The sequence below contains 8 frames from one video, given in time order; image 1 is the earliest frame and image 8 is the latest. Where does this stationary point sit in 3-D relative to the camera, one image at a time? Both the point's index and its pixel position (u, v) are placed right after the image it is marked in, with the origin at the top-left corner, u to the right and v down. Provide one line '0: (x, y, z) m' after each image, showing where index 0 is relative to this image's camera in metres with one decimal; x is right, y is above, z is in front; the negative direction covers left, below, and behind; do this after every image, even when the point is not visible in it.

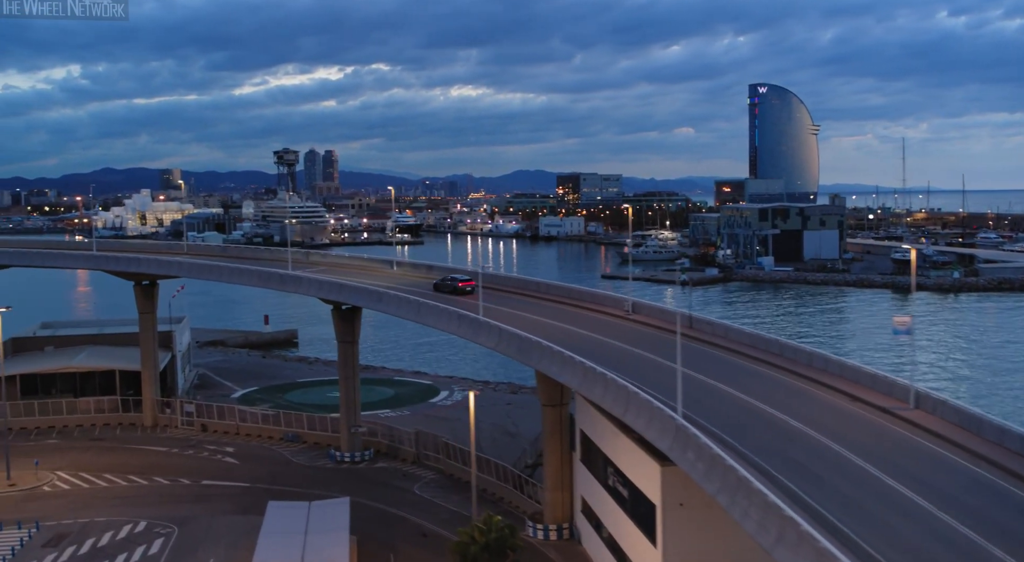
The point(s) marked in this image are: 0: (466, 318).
0: (-0.7, -0.6, +15.5) m
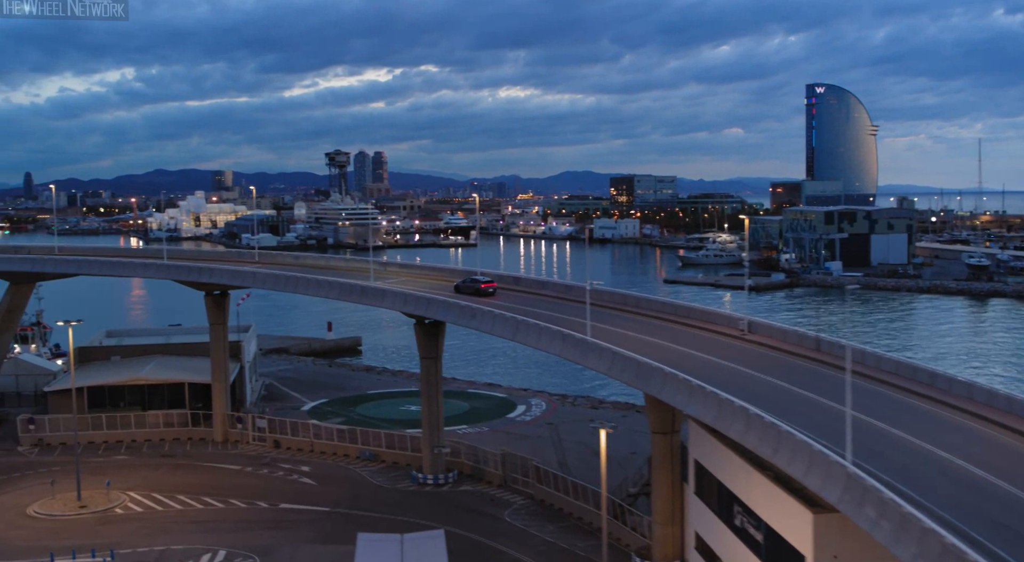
0: (+0.9, -0.9, +14.2) m
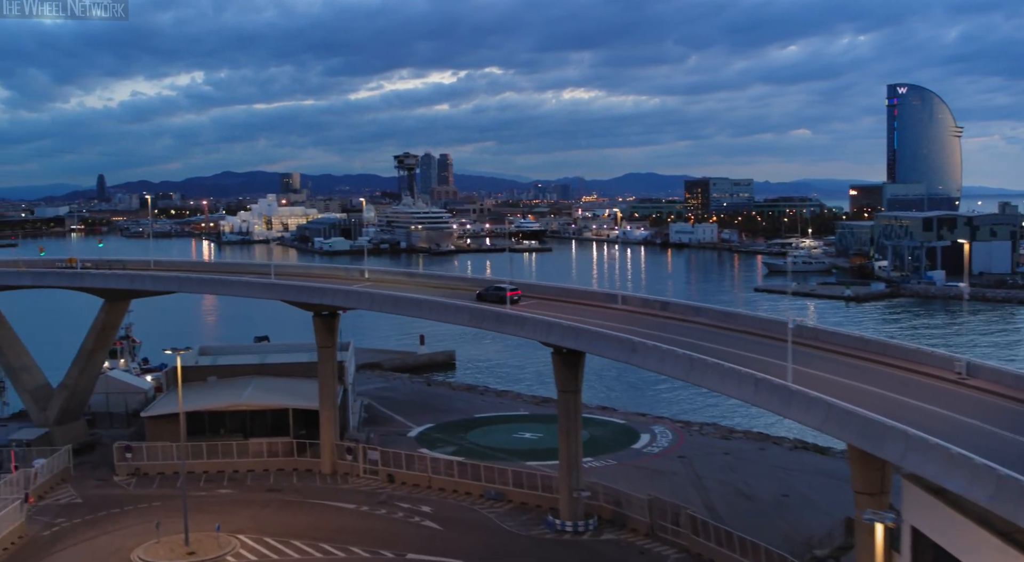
0: (+3.2, -1.3, +12.0) m
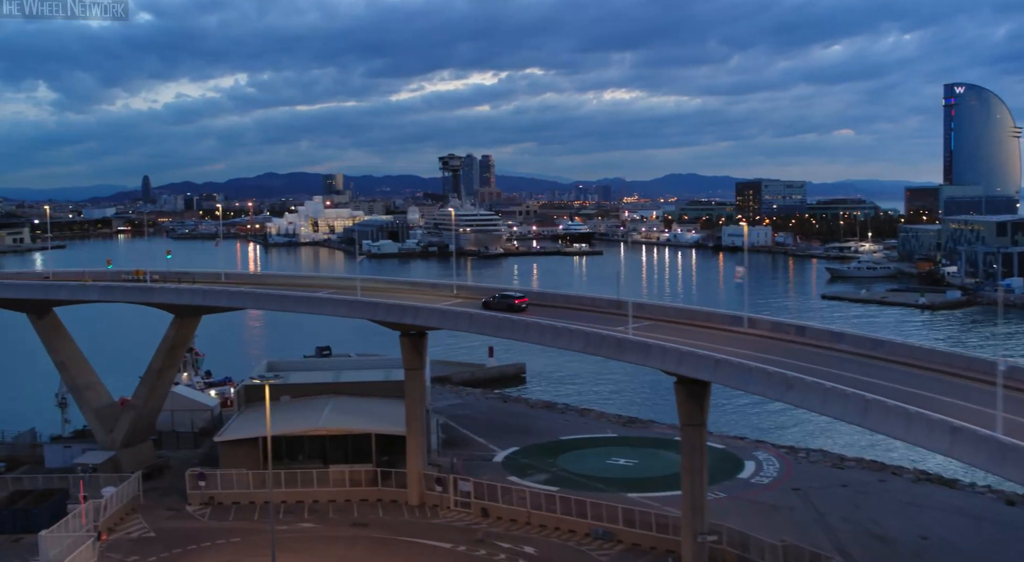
0: (+4.9, -1.6, +10.1) m
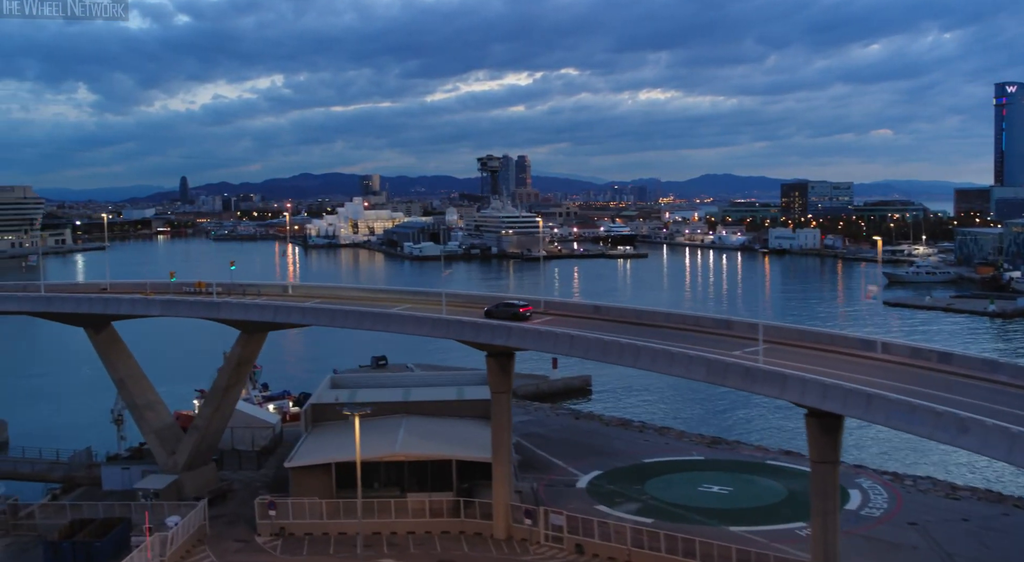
0: (+6.3, -1.9, +8.4) m
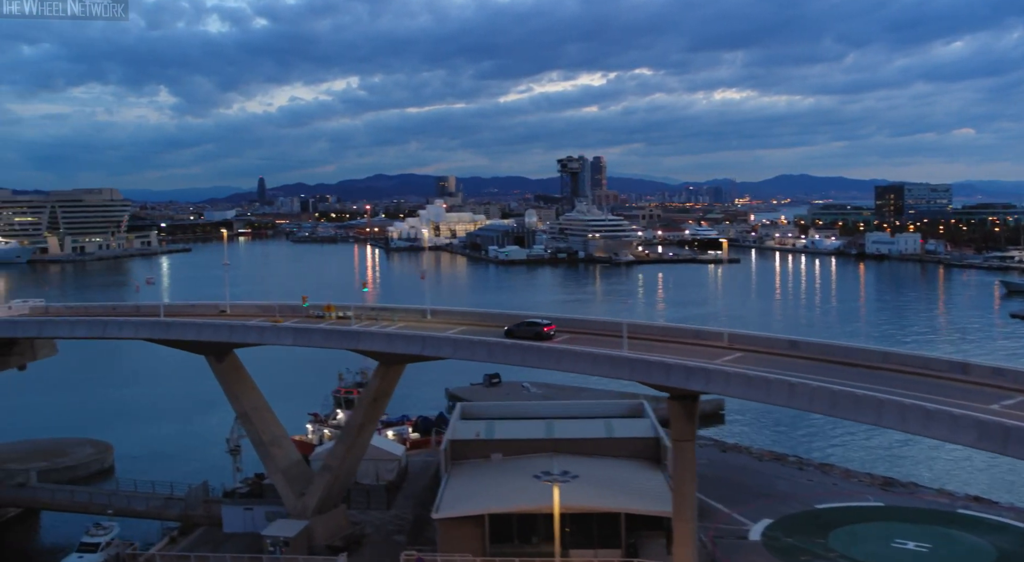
0: (+8.5, -2.3, +5.6) m
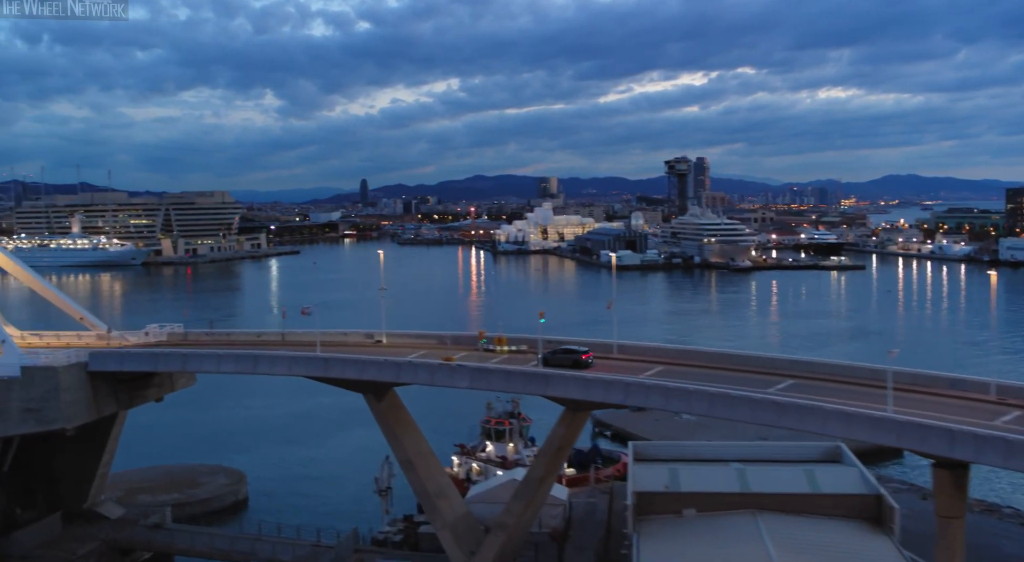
0: (+10.5, -2.8, +2.3) m
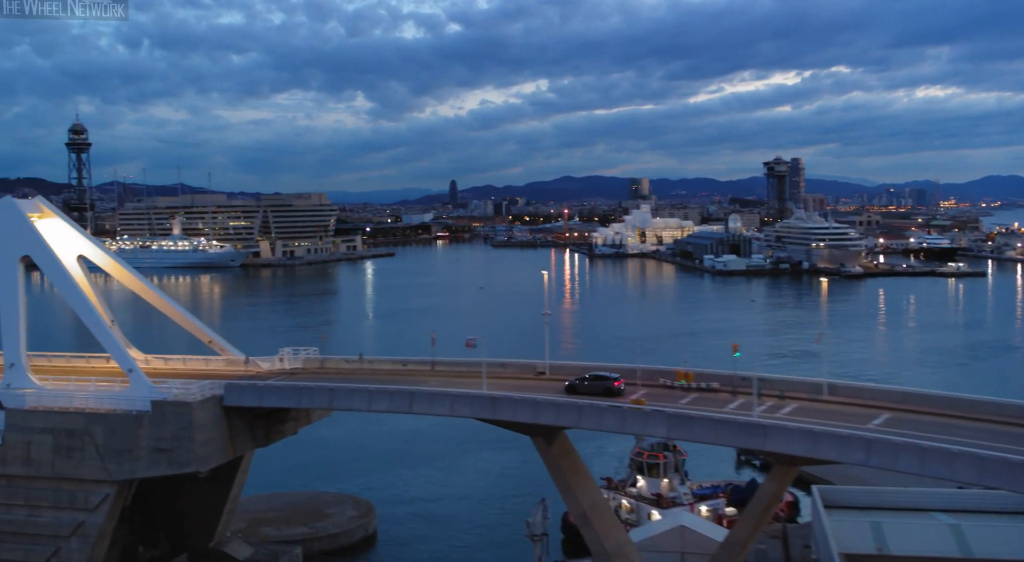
0: (+11.8, -3.3, -0.7) m
